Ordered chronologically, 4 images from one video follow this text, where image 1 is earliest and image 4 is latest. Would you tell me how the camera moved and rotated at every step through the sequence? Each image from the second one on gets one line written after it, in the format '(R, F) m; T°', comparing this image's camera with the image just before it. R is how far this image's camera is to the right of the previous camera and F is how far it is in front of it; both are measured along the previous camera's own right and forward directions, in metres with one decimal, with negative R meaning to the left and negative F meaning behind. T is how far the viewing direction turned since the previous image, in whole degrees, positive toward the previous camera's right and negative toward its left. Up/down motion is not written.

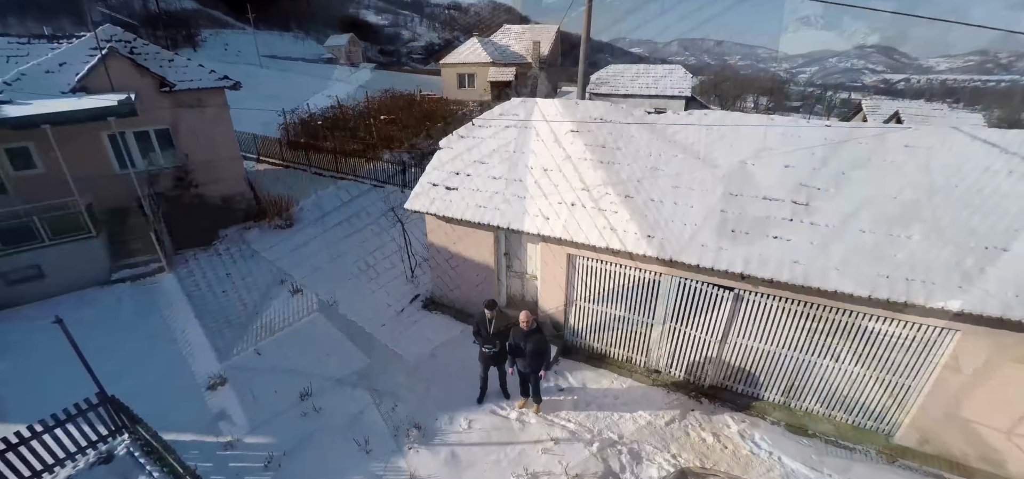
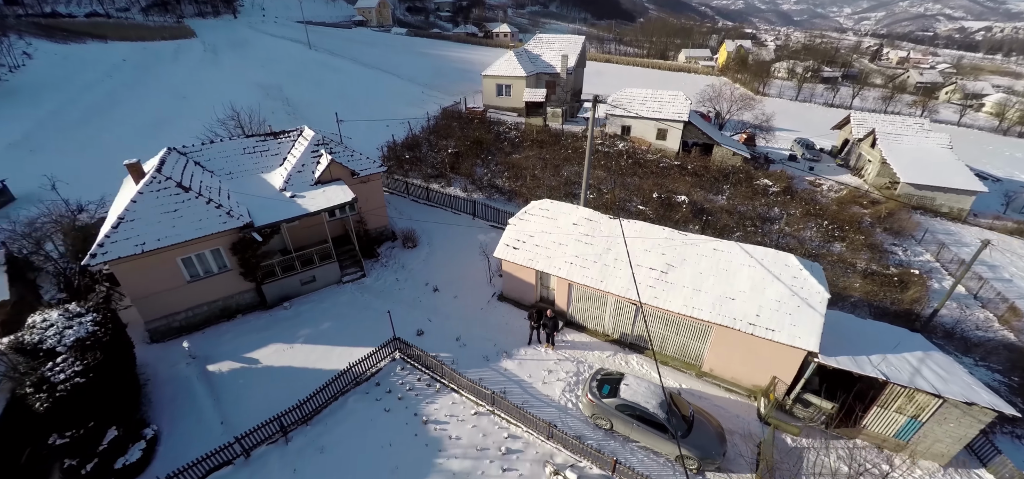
(-0.3, -7.0) m; -4°
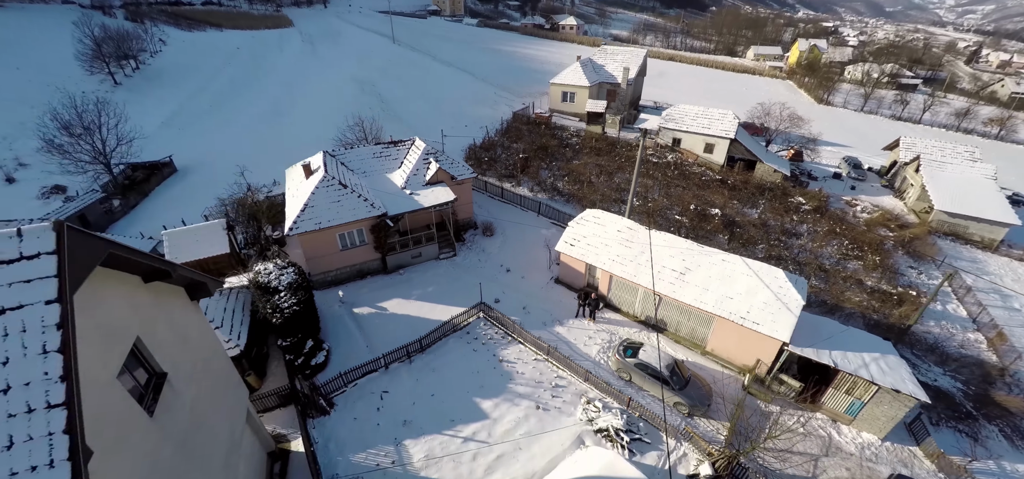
(-0.6, -4.8) m; -6°
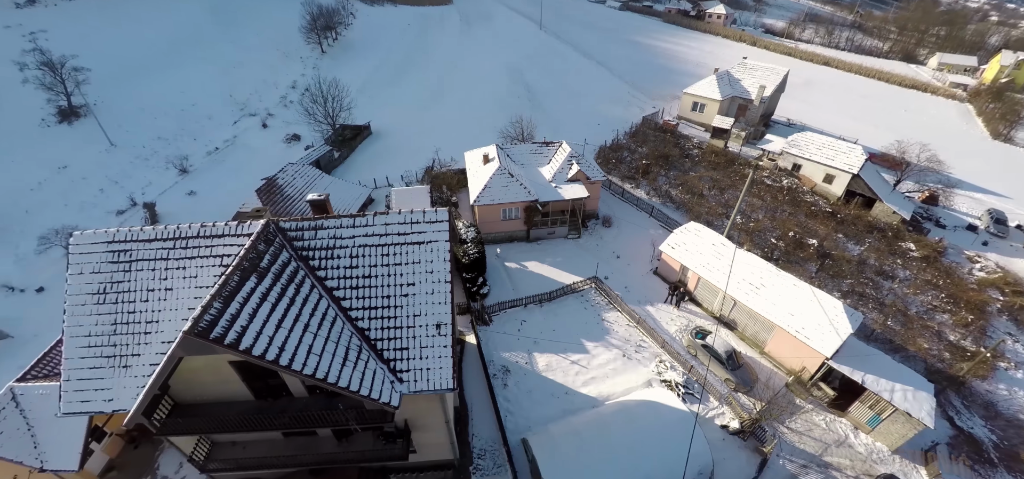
(-1.3, -7.1) m; -13°
